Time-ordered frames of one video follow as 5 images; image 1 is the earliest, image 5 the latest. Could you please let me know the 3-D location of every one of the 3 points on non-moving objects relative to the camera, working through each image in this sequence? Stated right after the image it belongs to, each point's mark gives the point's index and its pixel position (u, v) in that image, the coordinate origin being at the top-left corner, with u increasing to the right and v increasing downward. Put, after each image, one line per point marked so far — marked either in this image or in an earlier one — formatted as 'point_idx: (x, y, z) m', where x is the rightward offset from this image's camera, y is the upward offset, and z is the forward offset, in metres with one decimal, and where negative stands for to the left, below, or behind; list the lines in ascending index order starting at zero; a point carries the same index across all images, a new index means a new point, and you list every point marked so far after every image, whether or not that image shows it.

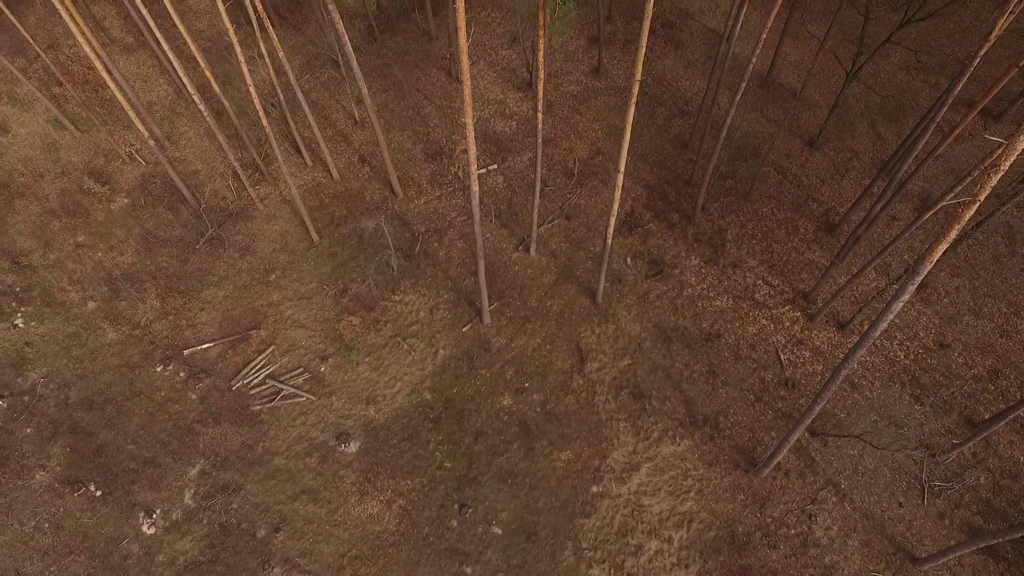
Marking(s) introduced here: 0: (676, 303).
0: (+4.2, -0.4, +13.3) m
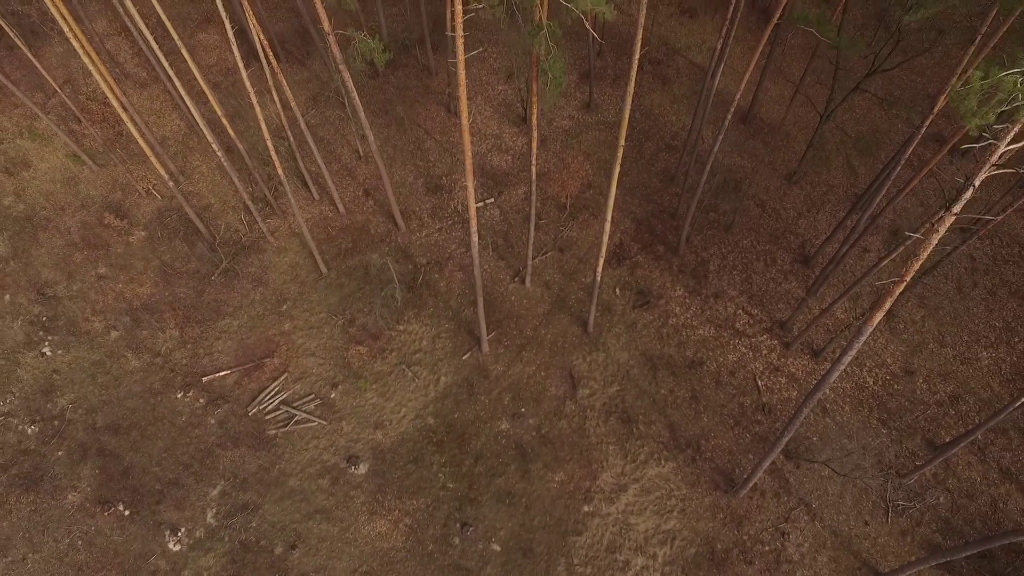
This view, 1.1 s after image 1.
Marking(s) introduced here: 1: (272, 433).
0: (+4.1, -1.2, +14.3) m
1: (-6.0, -3.6, +13.0) m
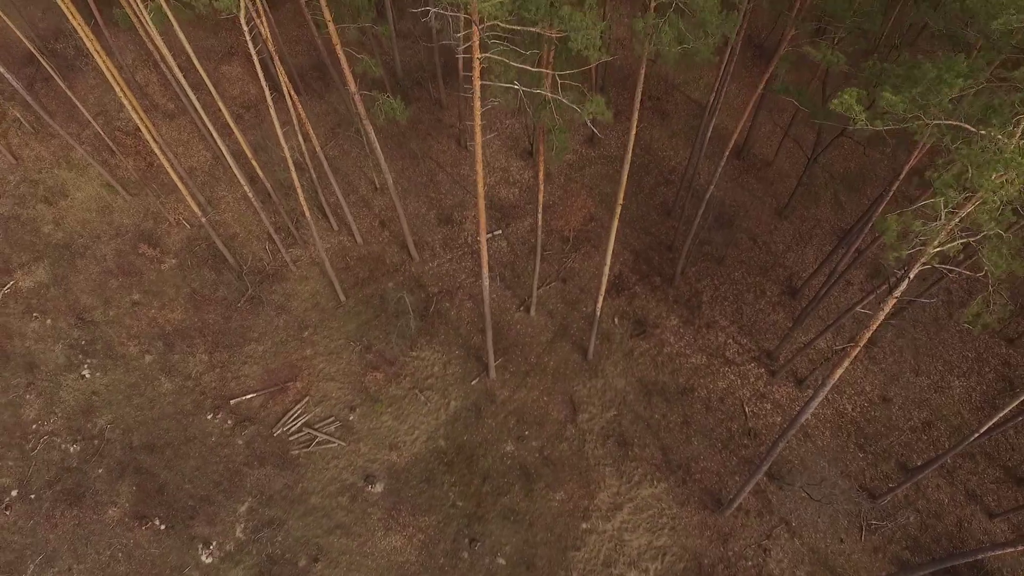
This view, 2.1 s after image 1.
0: (+4.3, -2.1, +15.3) m
1: (-5.9, -4.5, +14.1) m
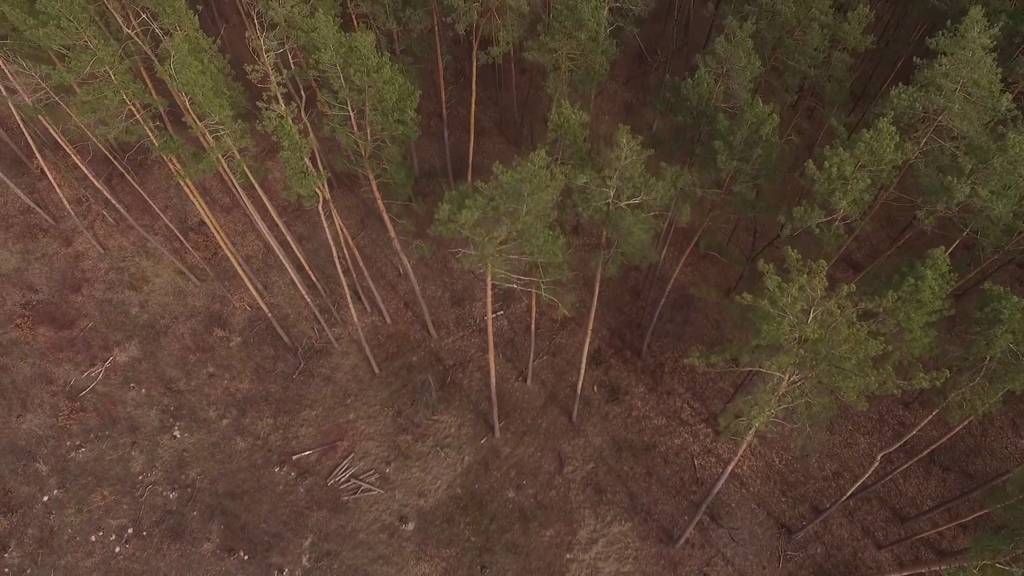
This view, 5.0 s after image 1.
0: (+4.3, -5.0, +19.4) m
1: (-5.9, -7.4, +18.3) m
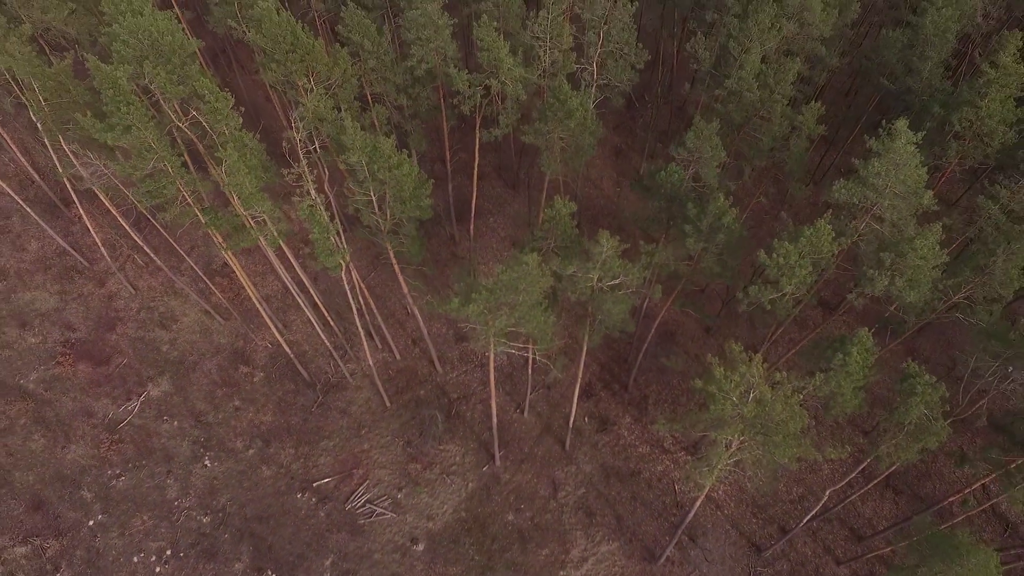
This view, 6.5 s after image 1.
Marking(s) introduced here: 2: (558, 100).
0: (+4.3, -6.7, +21.5) m
1: (-5.9, -9.2, +20.4) m
2: (+1.4, +5.9, +16.3) m
